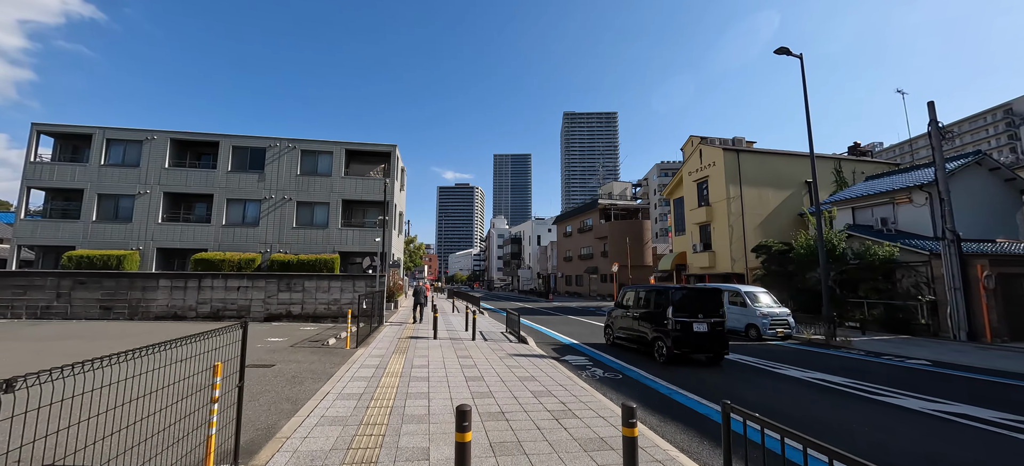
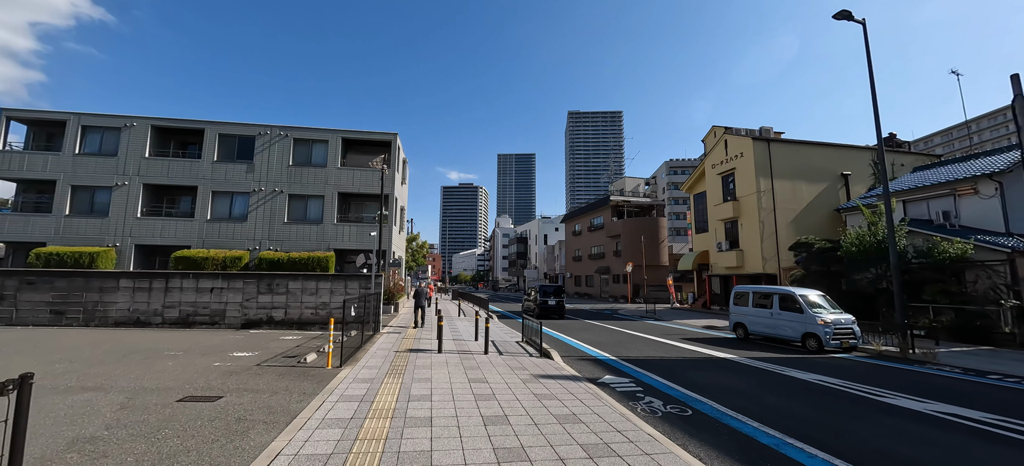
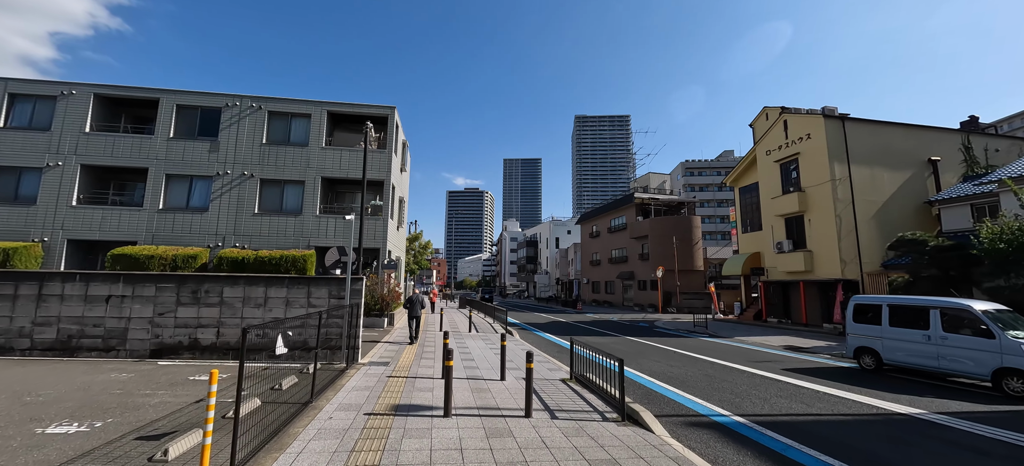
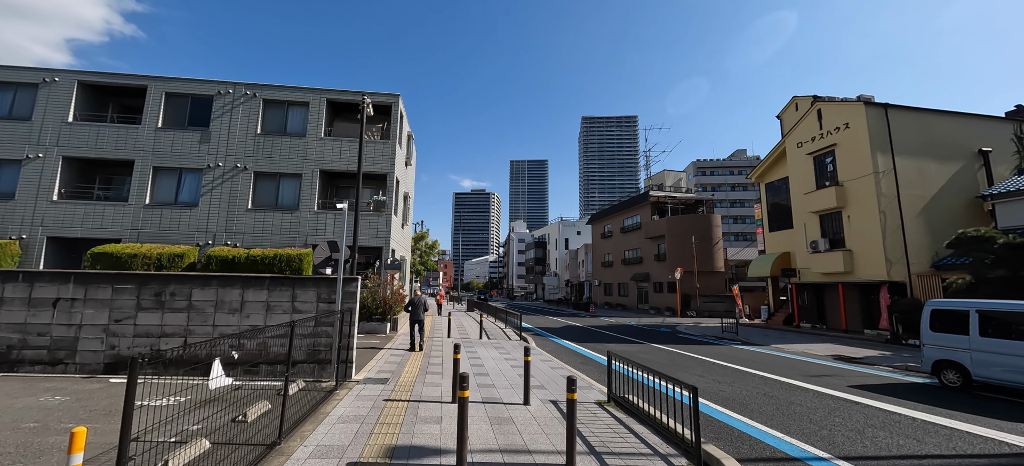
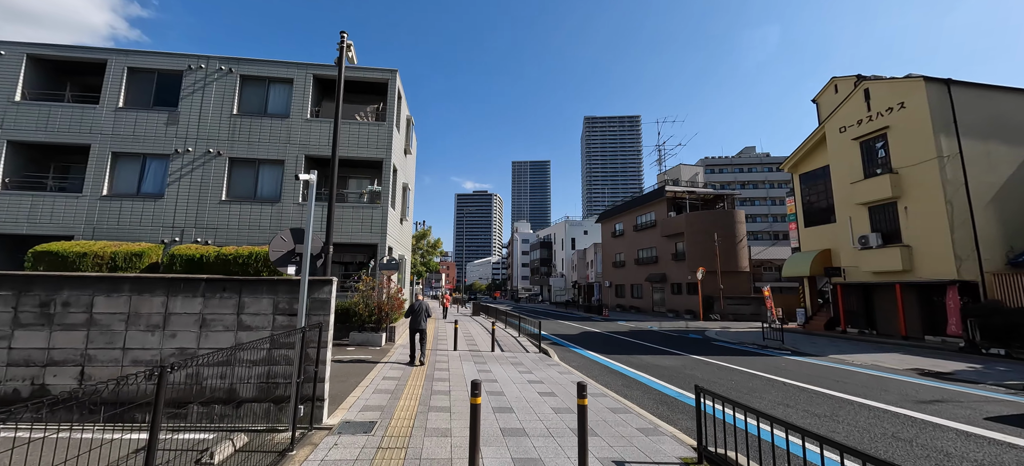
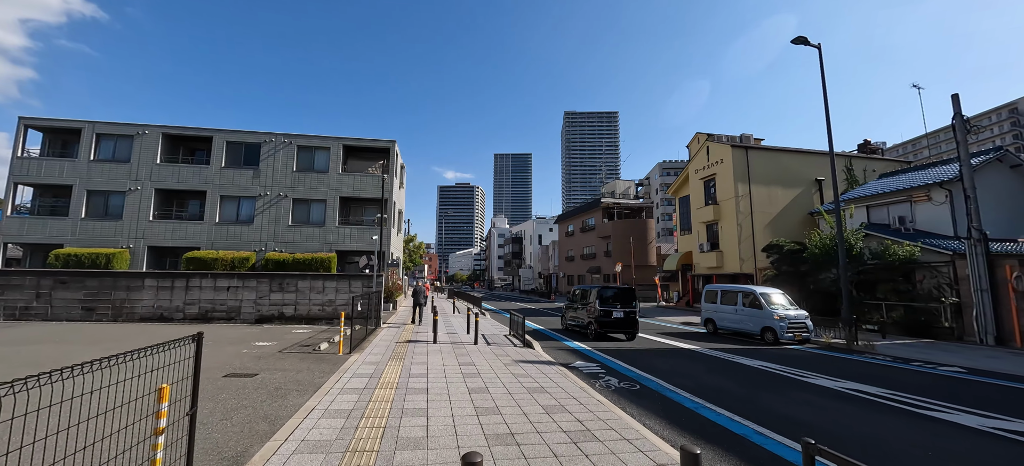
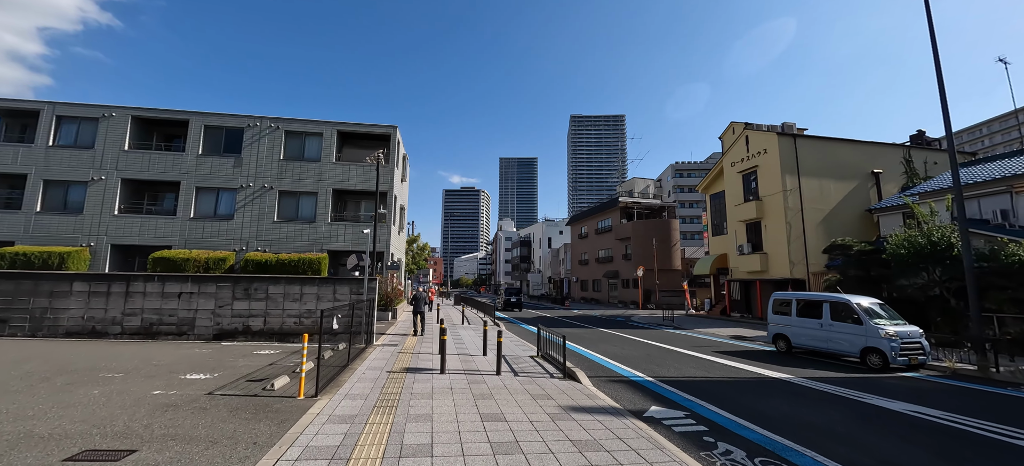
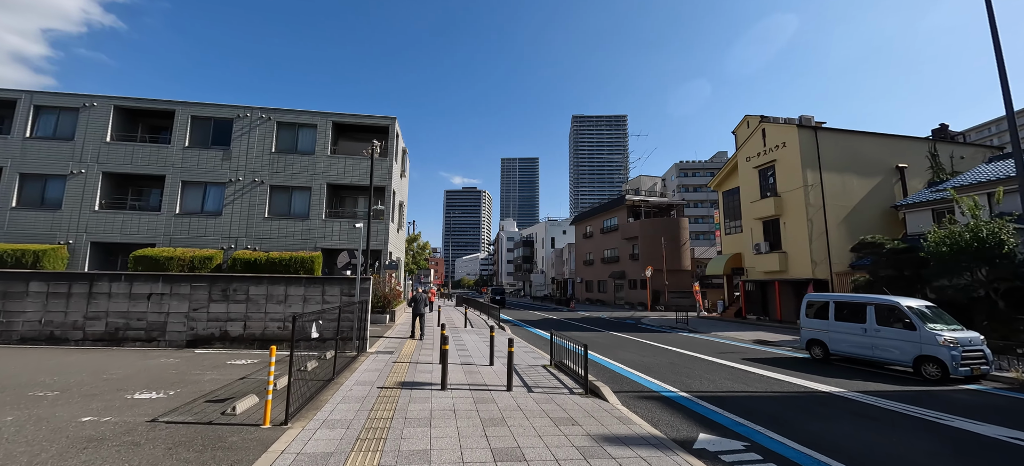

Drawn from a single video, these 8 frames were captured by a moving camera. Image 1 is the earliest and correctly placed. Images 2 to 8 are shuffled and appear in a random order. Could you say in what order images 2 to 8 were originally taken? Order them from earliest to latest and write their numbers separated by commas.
6, 2, 7, 8, 3, 4, 5
